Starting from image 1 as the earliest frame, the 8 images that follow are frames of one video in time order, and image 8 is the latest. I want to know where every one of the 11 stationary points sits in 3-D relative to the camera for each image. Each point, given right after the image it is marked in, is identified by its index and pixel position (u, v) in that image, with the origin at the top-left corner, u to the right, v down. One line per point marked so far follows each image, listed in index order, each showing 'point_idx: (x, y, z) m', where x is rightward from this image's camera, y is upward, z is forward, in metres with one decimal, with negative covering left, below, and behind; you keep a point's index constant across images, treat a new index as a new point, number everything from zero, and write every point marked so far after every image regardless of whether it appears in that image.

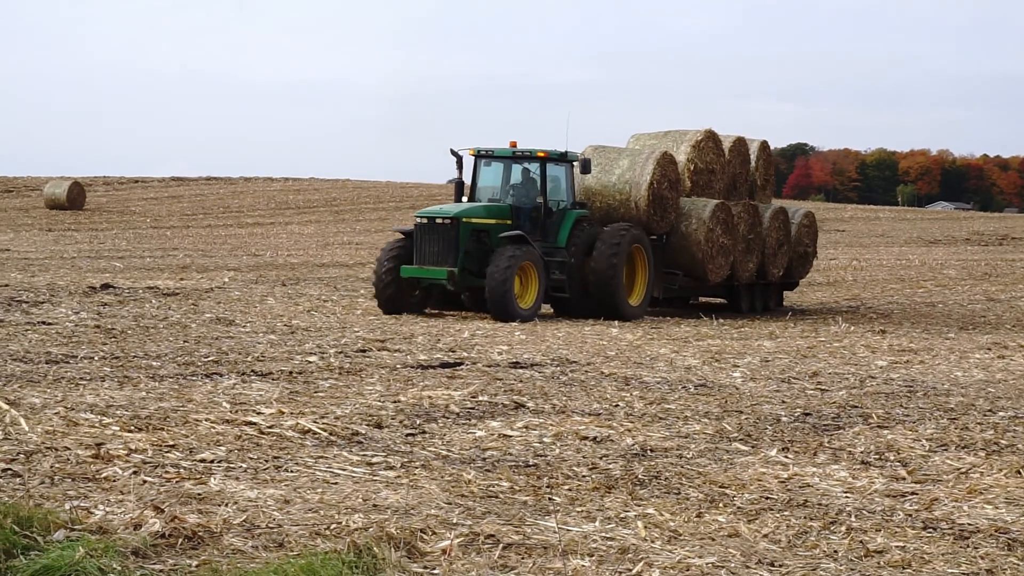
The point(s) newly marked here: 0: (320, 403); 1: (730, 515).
0: (-0.5, -0.3, +5.6) m
1: (+0.5, -0.5, +4.7) m
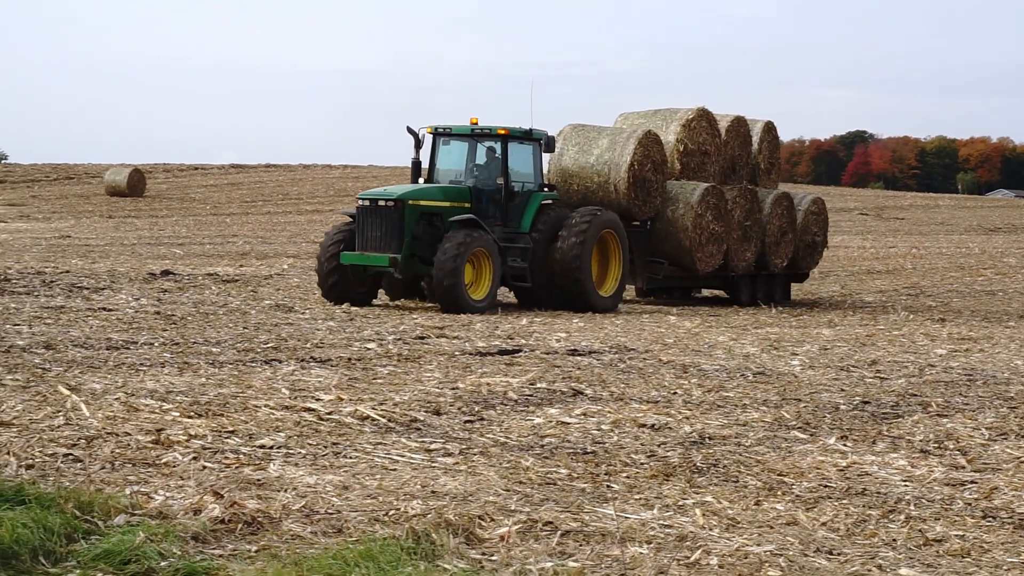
0: (-0.4, -0.3, +5.6) m
1: (+0.6, -0.5, +4.7) m
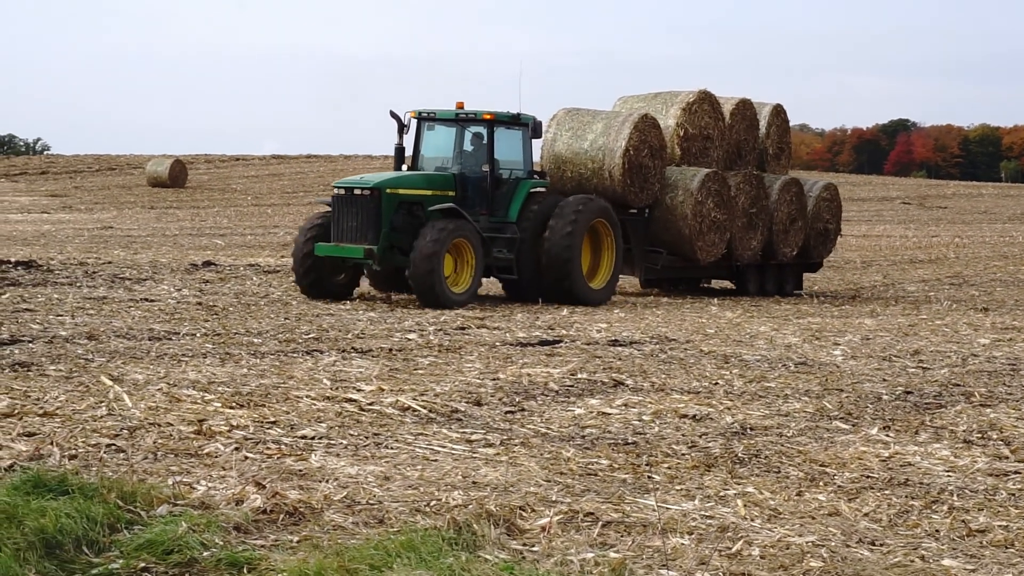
0: (-0.2, -0.2, +5.6) m
1: (+0.7, -0.4, +4.6) m
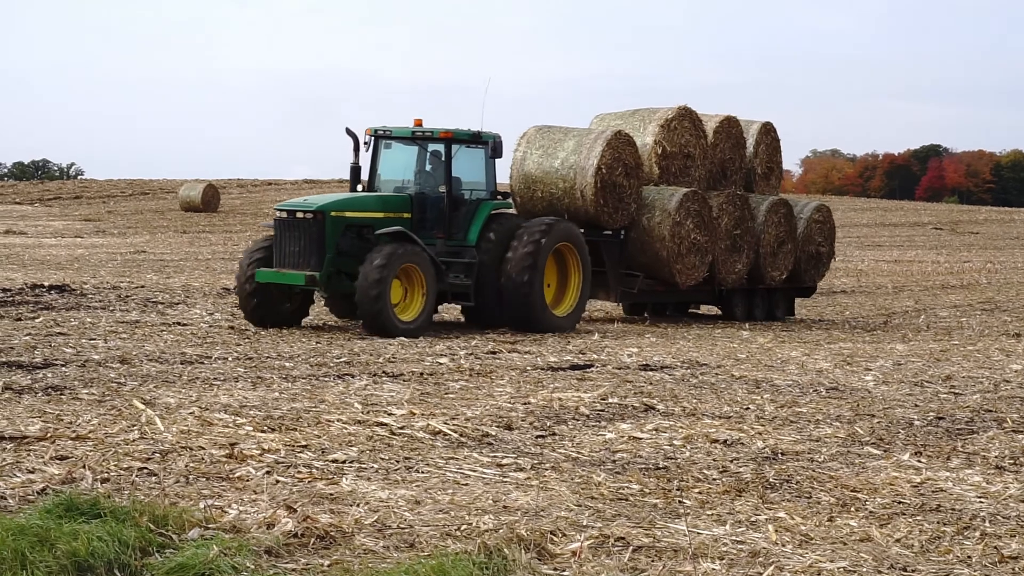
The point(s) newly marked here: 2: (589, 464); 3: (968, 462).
0: (-0.2, -0.3, +5.6) m
1: (+0.8, -0.5, +4.6) m
2: (+0.2, -0.4, +5.0) m
3: (+1.1, -0.4, +5.1) m
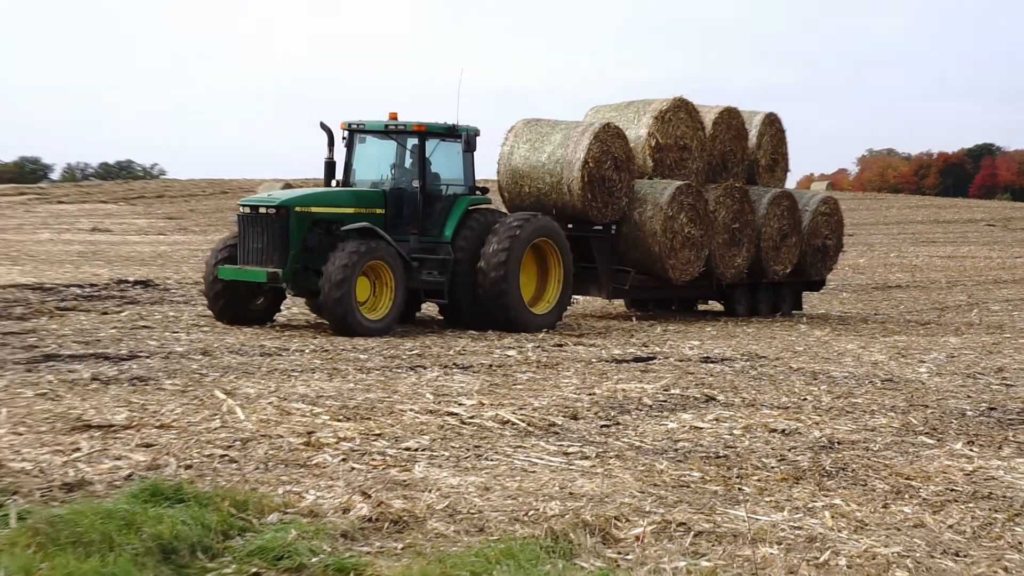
0: (0.0, -0.3, +5.8) m
1: (+0.9, -0.5, +4.8) m
2: (+0.3, -0.4, +5.2) m
3: (+1.3, -0.4, +5.3) m
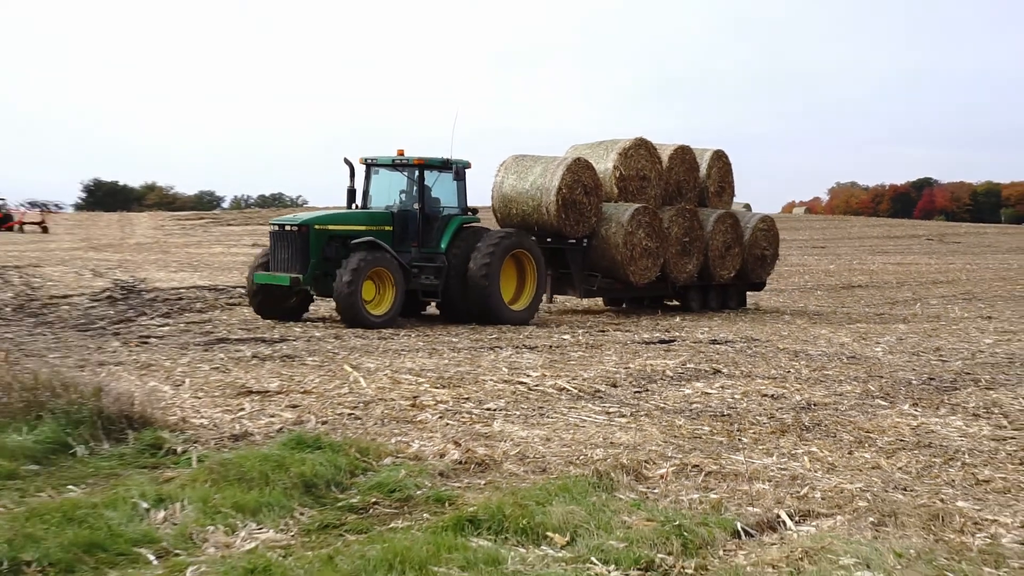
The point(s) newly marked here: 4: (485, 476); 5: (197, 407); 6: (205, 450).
0: (+0.2, -0.3, +7.4) m
1: (+1.1, -0.5, +6.3) m
2: (+0.5, -0.4, +6.7) m
3: (+1.4, -0.4, +6.8) m
4: (-0.1, -0.5, +6.0) m
5: (-1.0, -0.4, +6.5) m
6: (-0.9, -0.5, +6.2) m
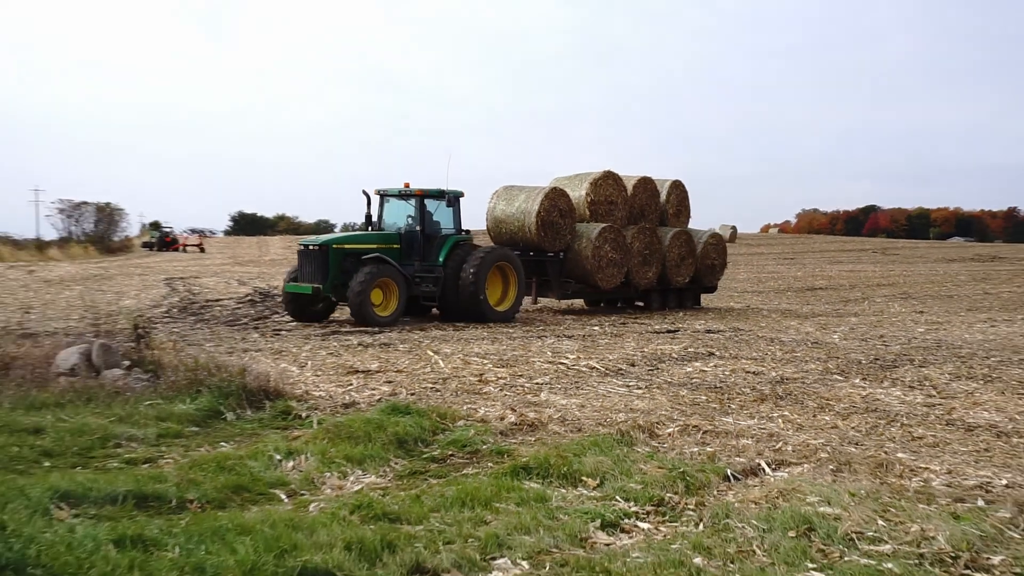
0: (+0.4, -0.3, +9.3) m
1: (+1.2, -0.5, +8.3) m
2: (+0.7, -0.4, +8.7) m
3: (+1.6, -0.4, +8.8) m
4: (+0.1, -0.5, +8.0) m
5: (-0.8, -0.4, +8.5) m
6: (-0.7, -0.5, +8.1) m
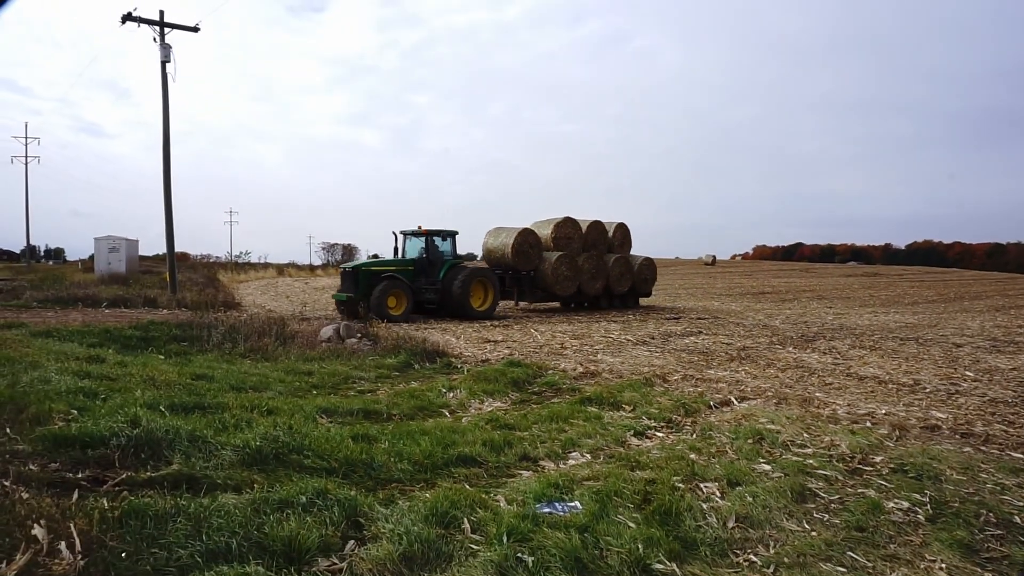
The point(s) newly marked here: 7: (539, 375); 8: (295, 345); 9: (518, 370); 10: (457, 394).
0: (+0.9, -0.3, +15.0) m
1: (+1.7, -0.5, +14.0) m
2: (+1.1, -0.4, +14.4) m
3: (+2.1, -0.4, +14.4) m
4: (+0.5, -0.6, +13.7) m
5: (-0.3, -0.4, +14.3) m
6: (-0.3, -0.5, +13.9) m
7: (+0.2, -0.6, +13.7) m
8: (-1.4, -0.4, +13.8) m
9: (+0.1, -0.5, +13.7) m
10: (-0.3, -0.7, +13.3) m
